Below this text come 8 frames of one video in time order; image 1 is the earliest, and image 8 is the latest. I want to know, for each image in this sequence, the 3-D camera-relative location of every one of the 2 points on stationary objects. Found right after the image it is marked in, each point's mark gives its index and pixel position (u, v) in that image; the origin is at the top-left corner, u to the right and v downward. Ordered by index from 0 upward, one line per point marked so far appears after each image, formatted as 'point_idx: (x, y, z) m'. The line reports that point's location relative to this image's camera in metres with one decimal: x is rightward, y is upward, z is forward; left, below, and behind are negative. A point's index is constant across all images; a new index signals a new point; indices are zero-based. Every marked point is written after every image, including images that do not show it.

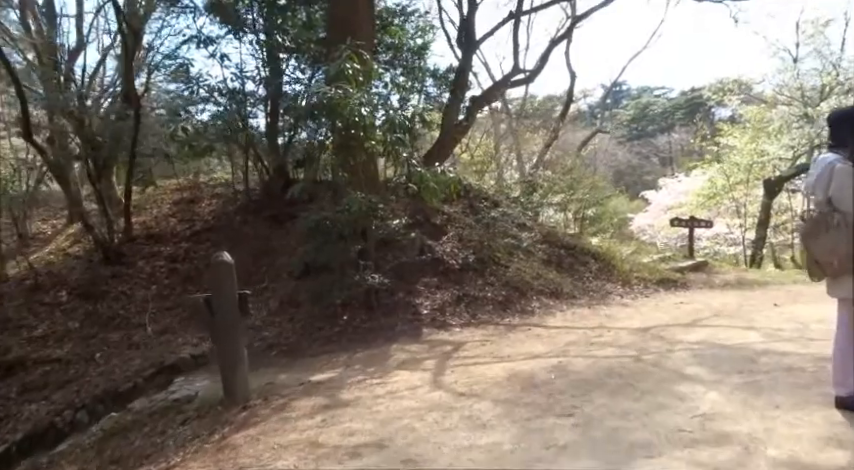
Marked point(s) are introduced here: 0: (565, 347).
0: (+1.2, -1.0, +5.1) m
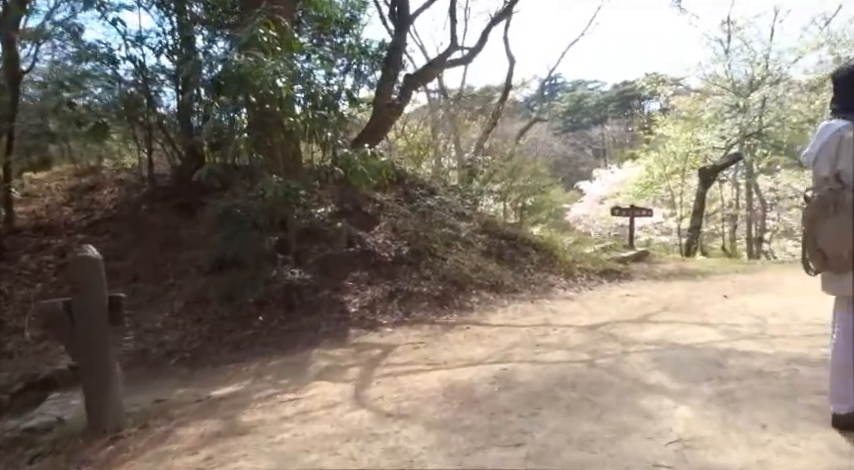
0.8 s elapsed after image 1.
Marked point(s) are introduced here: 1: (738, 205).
0: (+0.6, -0.9, +4.5) m
1: (+8.0, +0.8, +15.7) m
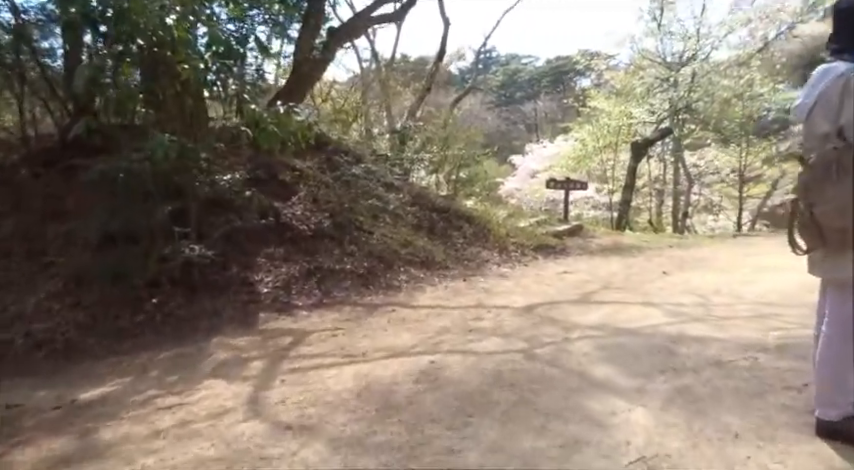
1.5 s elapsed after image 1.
0: (+0.1, -0.7, +4.0) m
1: (+6.2, +1.5, +15.8) m
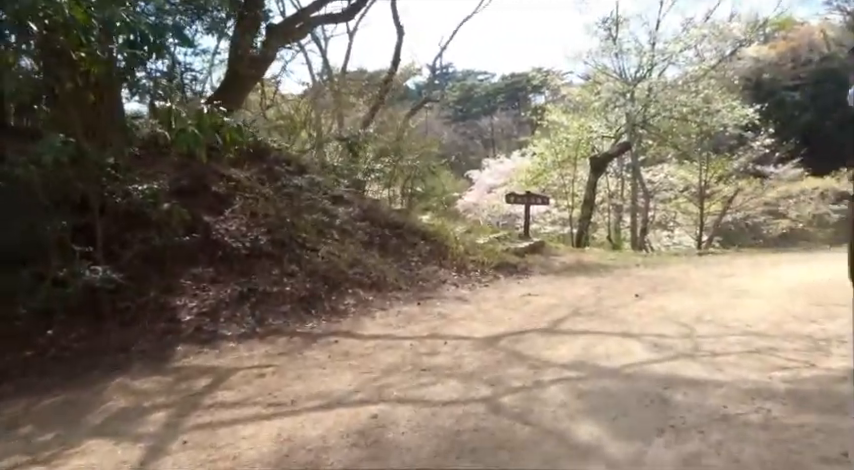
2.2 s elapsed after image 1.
0: (-0.2, -0.8, +3.3) m
1: (+5.0, +1.1, +15.6) m
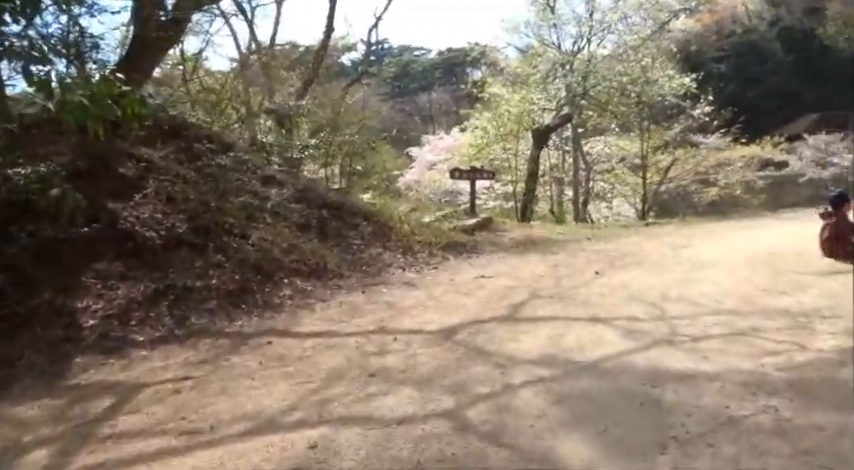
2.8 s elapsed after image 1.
0: (-0.5, -0.7, +2.8) m
1: (+3.5, +1.8, +15.5) m
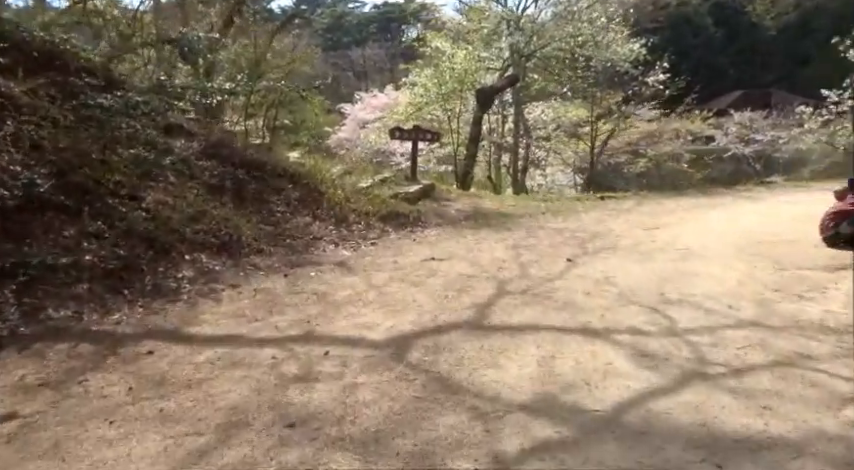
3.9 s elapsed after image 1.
0: (-0.6, -0.7, +1.8) m
1: (+1.9, +2.5, +14.7) m
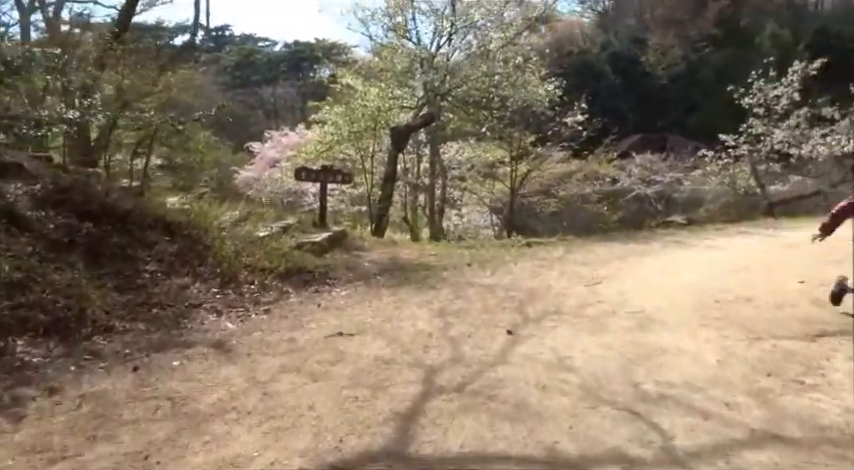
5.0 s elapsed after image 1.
0: (-0.8, -0.9, +0.8) m
1: (-0.1, +1.5, +14.0) m
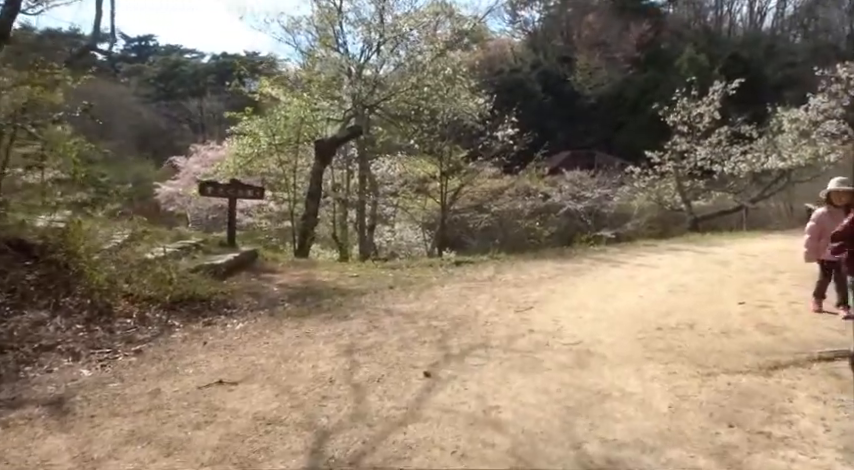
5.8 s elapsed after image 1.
0: (-1.0, -1.0, +0.1) m
1: (-1.7, +1.1, +13.4) m
